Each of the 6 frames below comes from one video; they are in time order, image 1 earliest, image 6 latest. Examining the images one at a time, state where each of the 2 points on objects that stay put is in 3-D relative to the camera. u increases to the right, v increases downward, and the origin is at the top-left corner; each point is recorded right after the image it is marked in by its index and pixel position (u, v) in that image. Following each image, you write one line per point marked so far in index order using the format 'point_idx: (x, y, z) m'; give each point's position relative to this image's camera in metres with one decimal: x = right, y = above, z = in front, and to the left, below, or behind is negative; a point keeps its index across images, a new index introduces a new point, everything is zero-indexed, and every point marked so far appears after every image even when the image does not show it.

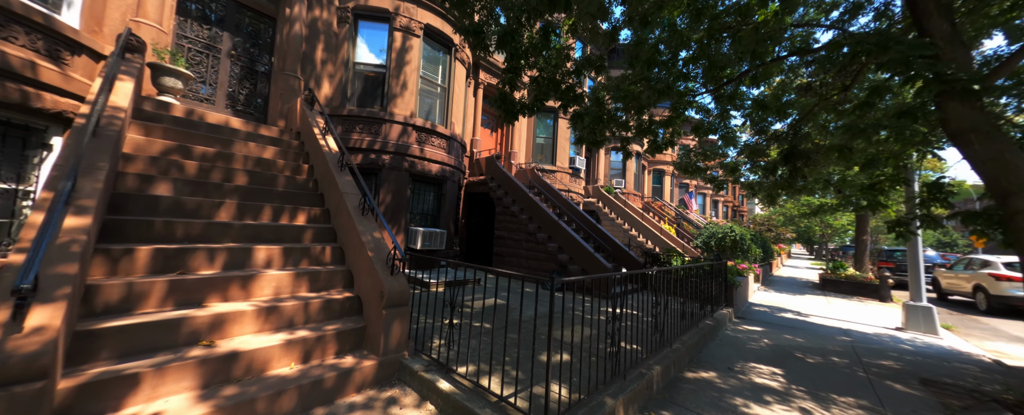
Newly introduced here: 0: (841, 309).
0: (+9.4, -2.9, +8.9) m
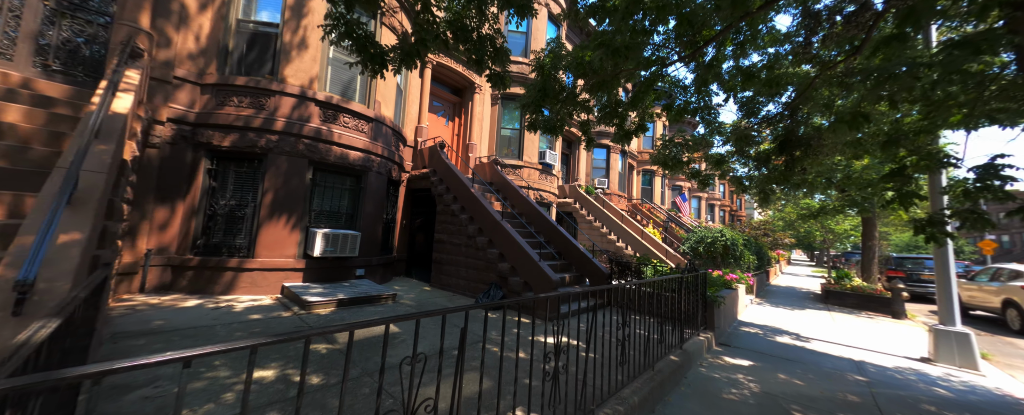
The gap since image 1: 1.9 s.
0: (+8.0, -2.9, +7.5) m
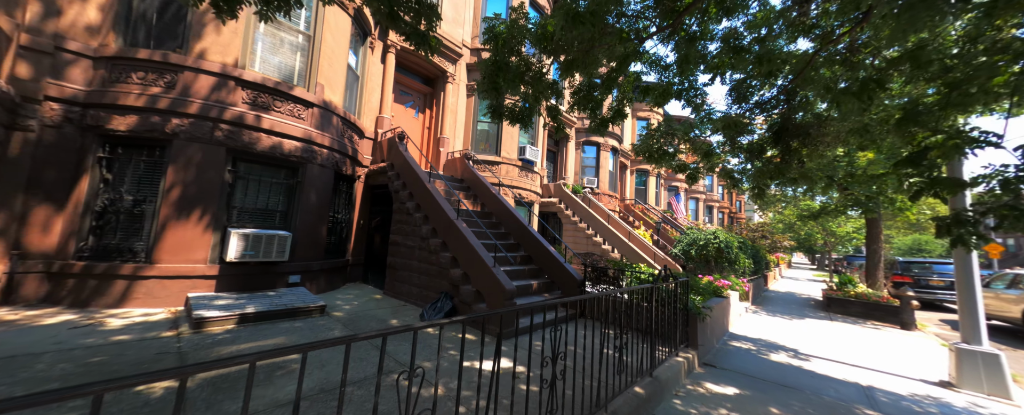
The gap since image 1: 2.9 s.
0: (+7.3, -2.9, +6.7) m
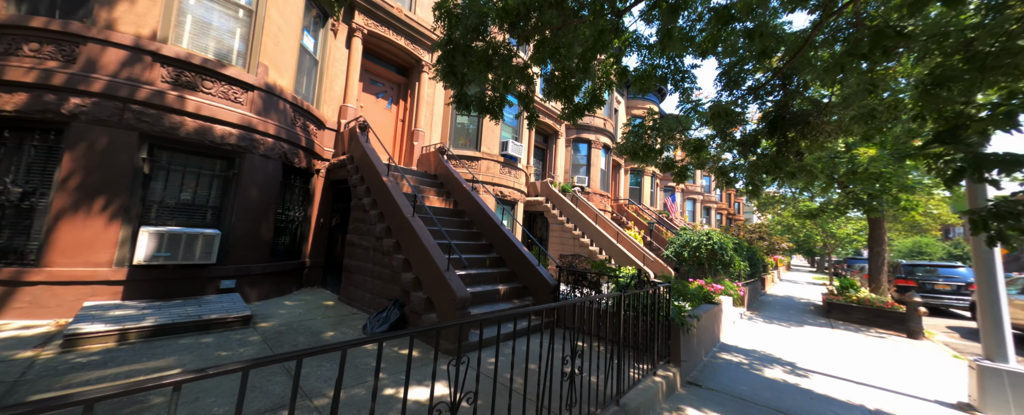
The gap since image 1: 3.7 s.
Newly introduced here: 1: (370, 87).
0: (+6.7, -2.9, +6.1) m
1: (-3.8, +3.2, +8.4) m
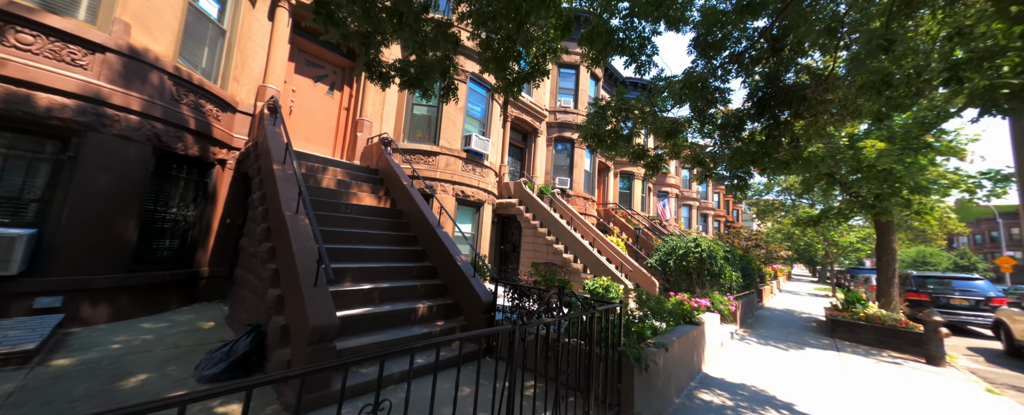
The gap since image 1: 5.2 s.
0: (+5.6, -2.9, +4.9) m
1: (-4.9, +3.3, +7.3) m
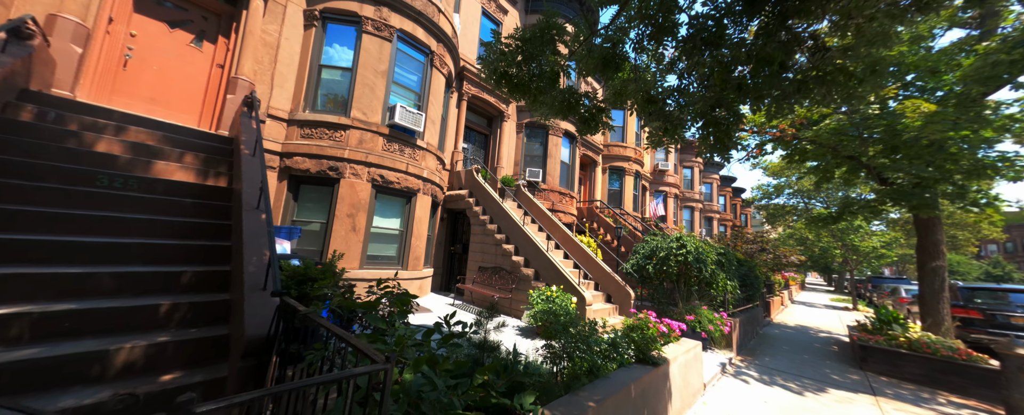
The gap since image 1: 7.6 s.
0: (+4.0, -2.6, +2.8) m
1: (-6.4, +3.5, +5.6) m
